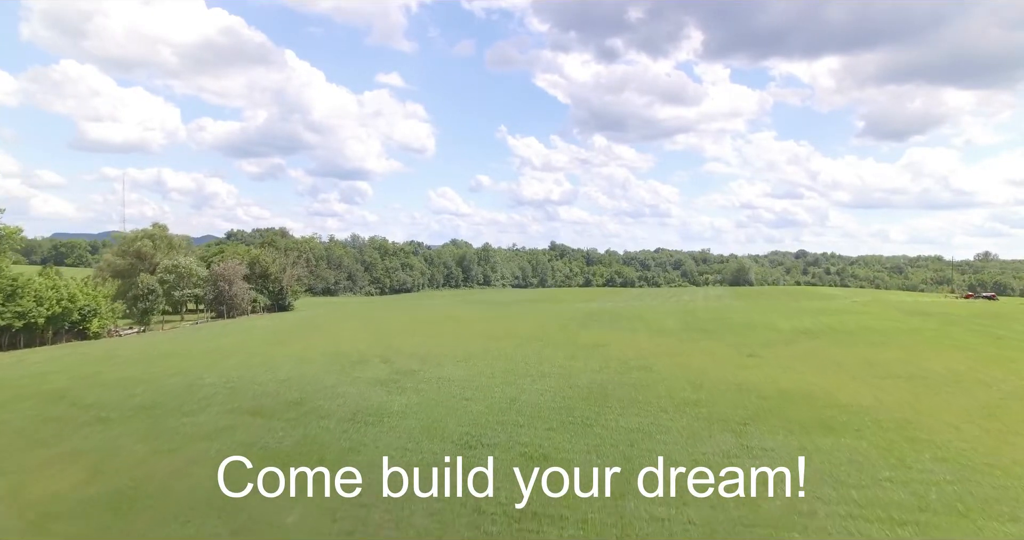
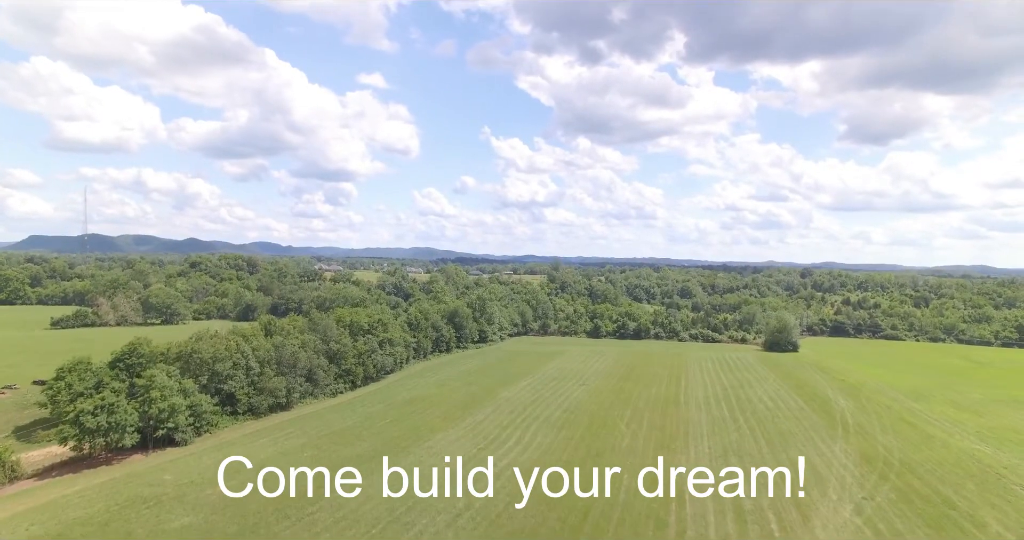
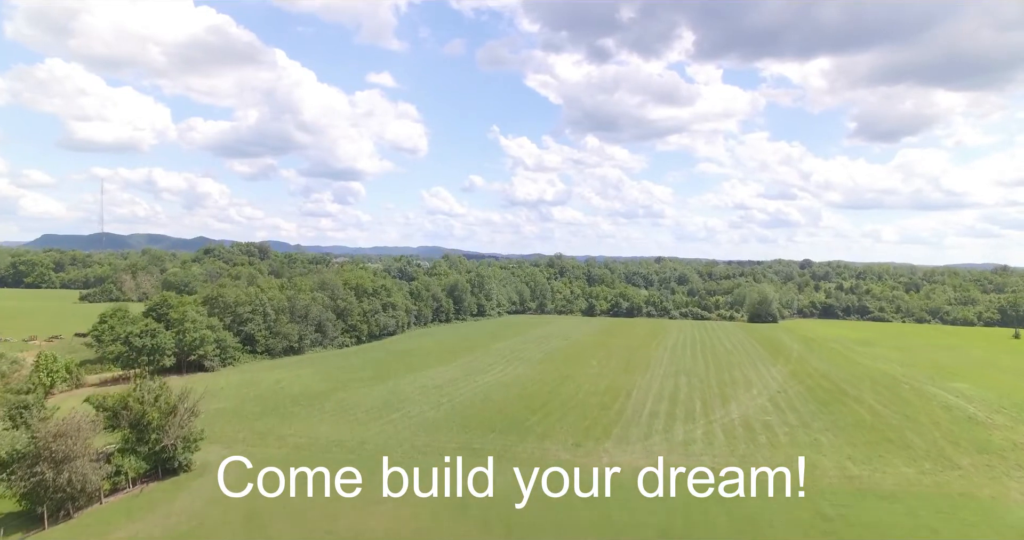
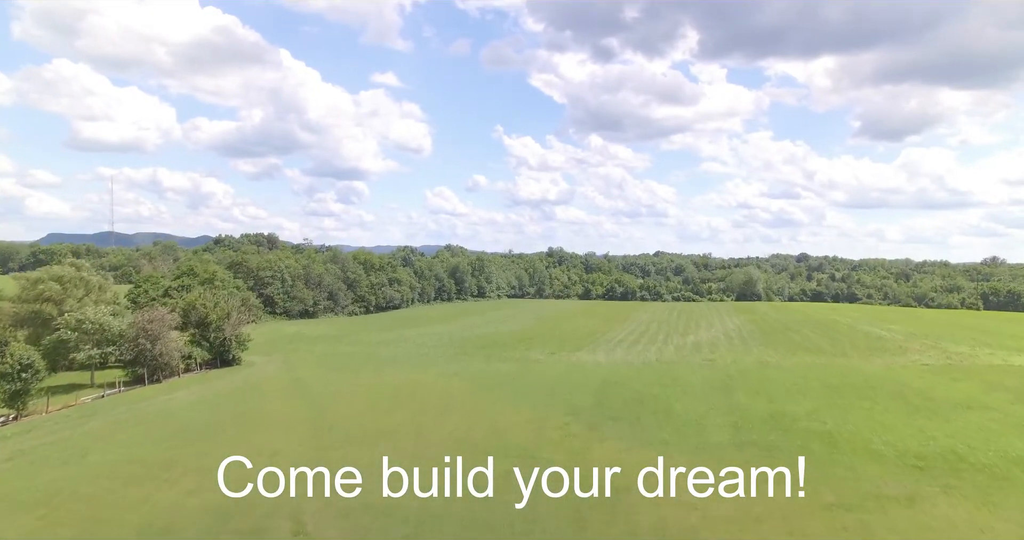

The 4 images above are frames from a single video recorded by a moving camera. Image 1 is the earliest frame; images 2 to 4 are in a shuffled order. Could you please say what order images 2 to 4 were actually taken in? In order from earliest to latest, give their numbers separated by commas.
4, 3, 2
